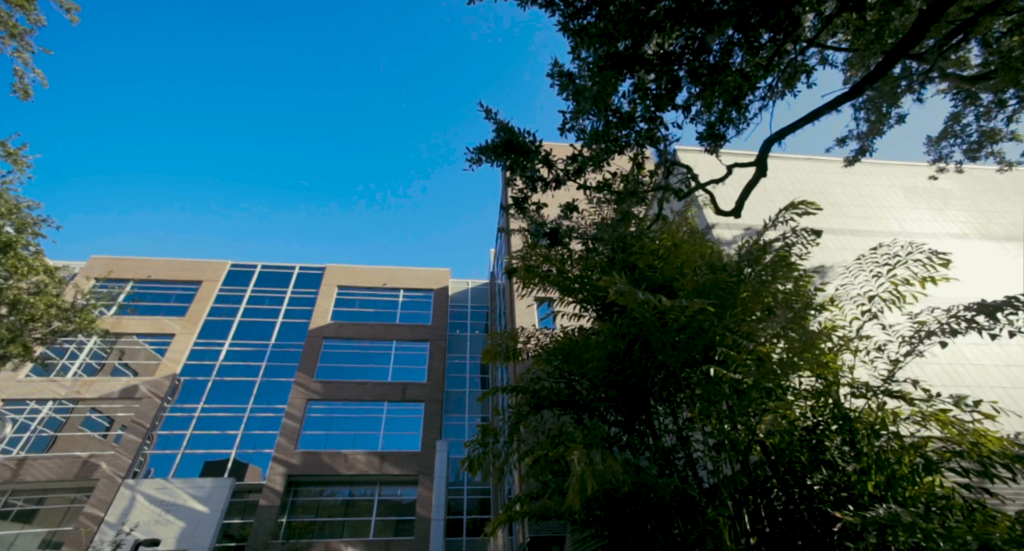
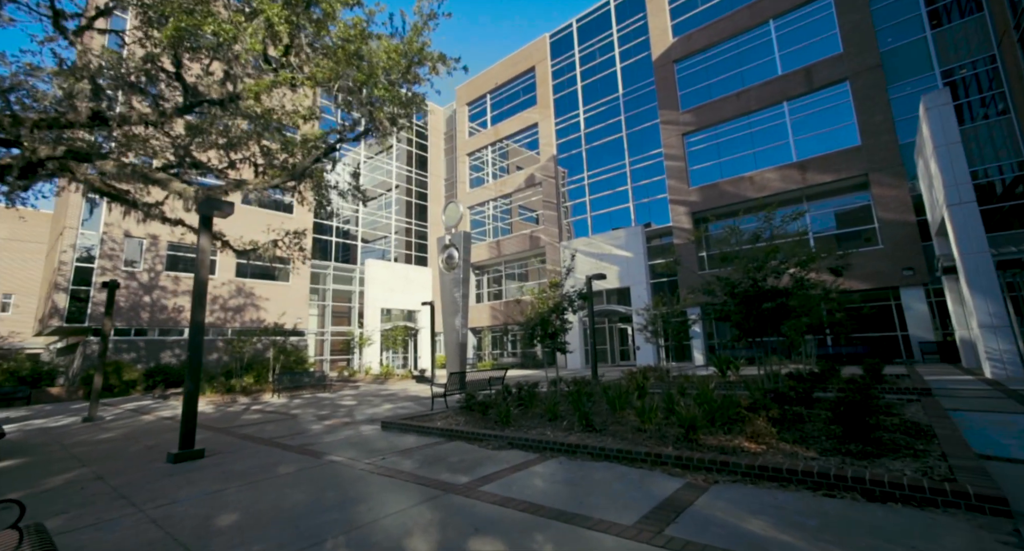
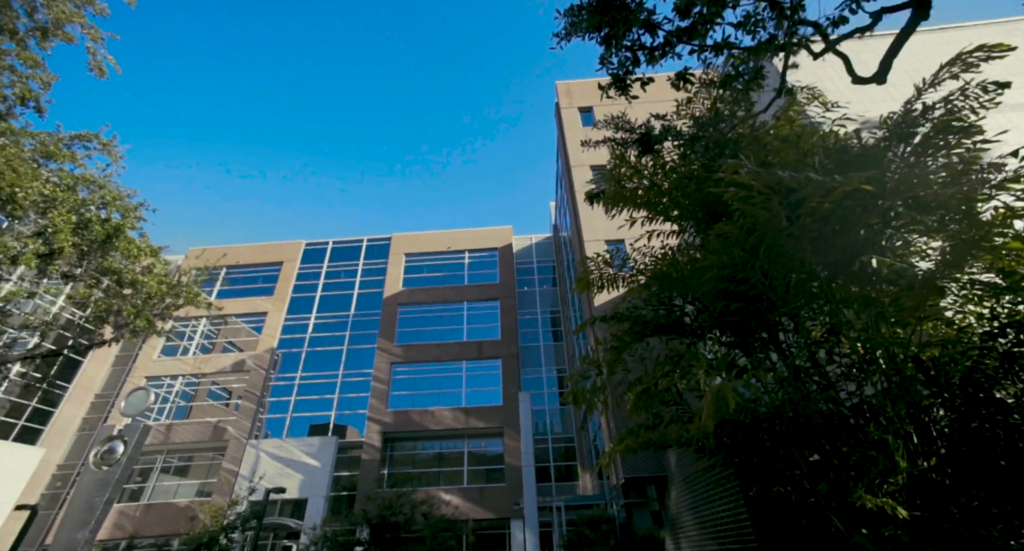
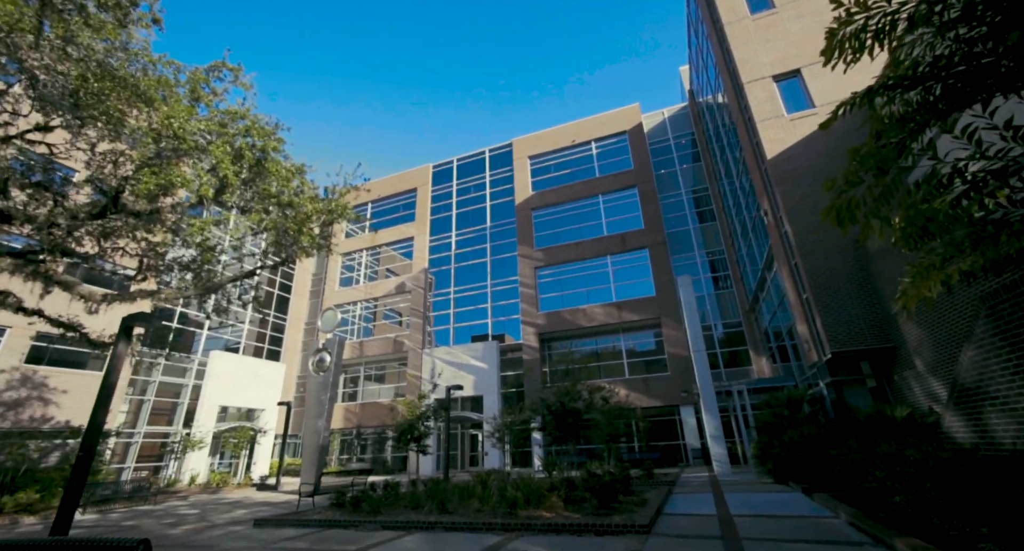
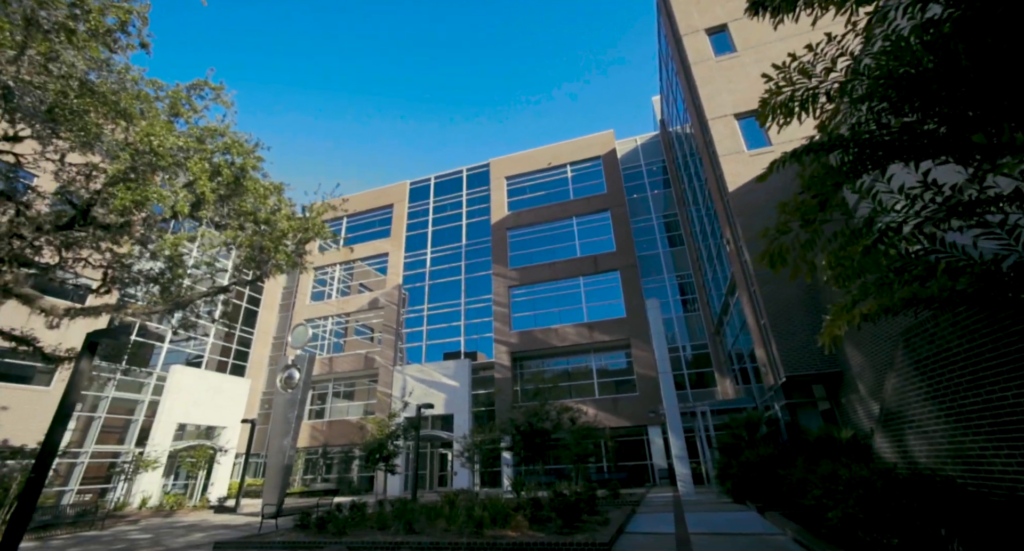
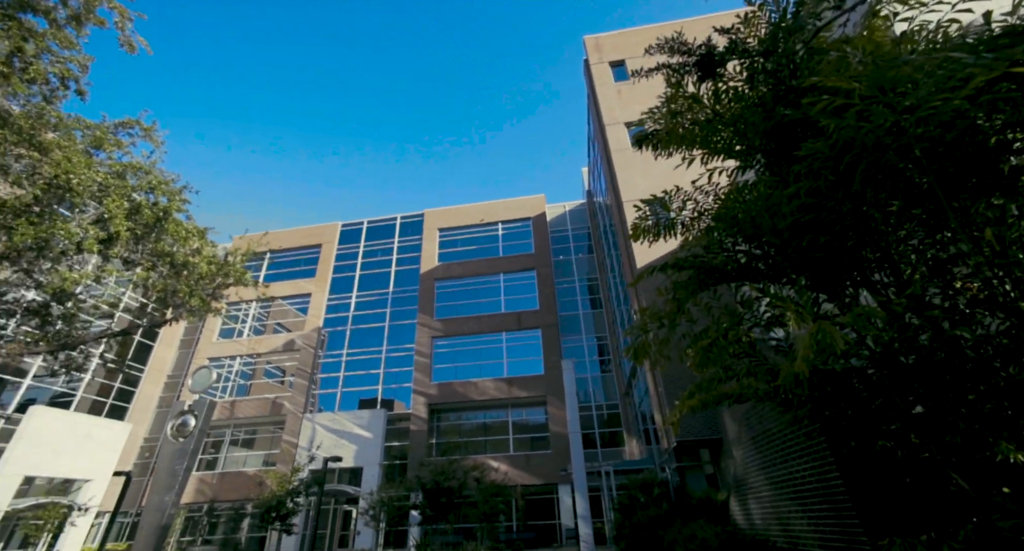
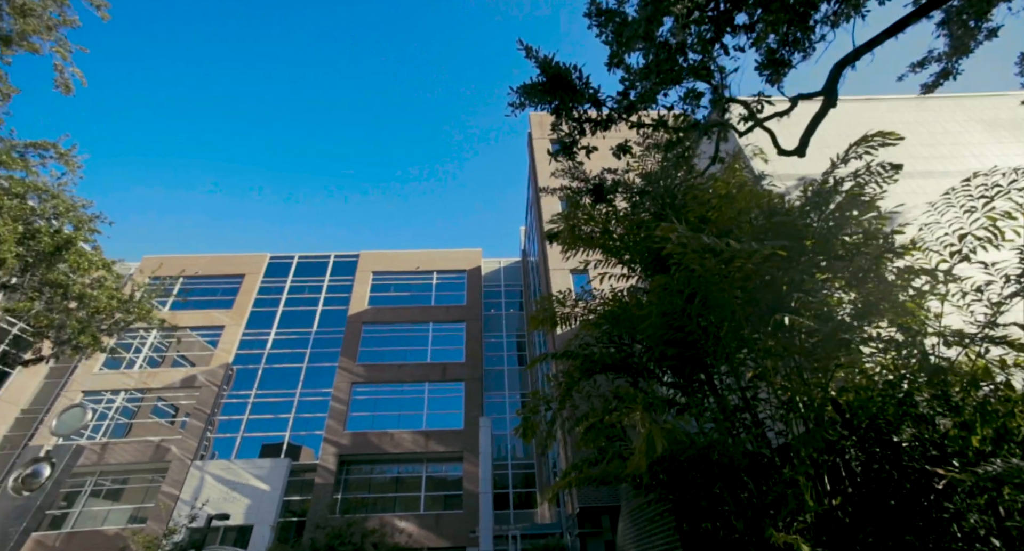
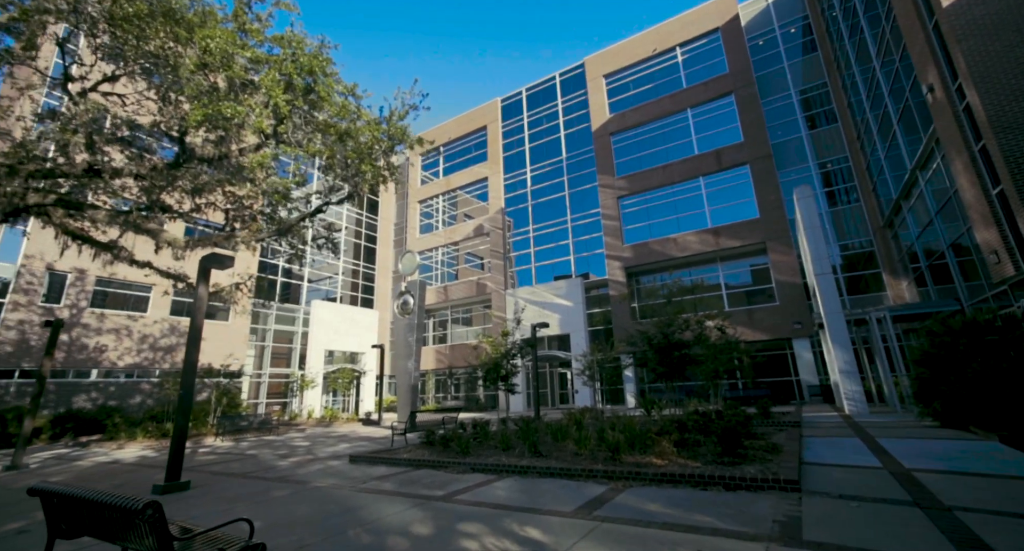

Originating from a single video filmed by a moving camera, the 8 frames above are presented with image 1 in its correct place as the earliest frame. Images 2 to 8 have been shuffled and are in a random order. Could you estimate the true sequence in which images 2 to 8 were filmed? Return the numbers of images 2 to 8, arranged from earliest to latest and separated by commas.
7, 3, 6, 5, 4, 8, 2
